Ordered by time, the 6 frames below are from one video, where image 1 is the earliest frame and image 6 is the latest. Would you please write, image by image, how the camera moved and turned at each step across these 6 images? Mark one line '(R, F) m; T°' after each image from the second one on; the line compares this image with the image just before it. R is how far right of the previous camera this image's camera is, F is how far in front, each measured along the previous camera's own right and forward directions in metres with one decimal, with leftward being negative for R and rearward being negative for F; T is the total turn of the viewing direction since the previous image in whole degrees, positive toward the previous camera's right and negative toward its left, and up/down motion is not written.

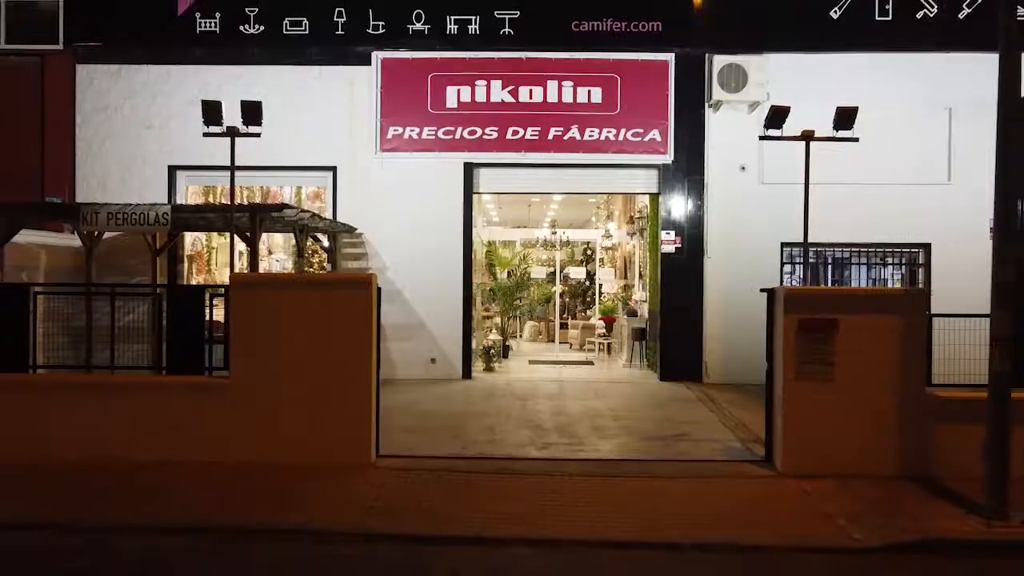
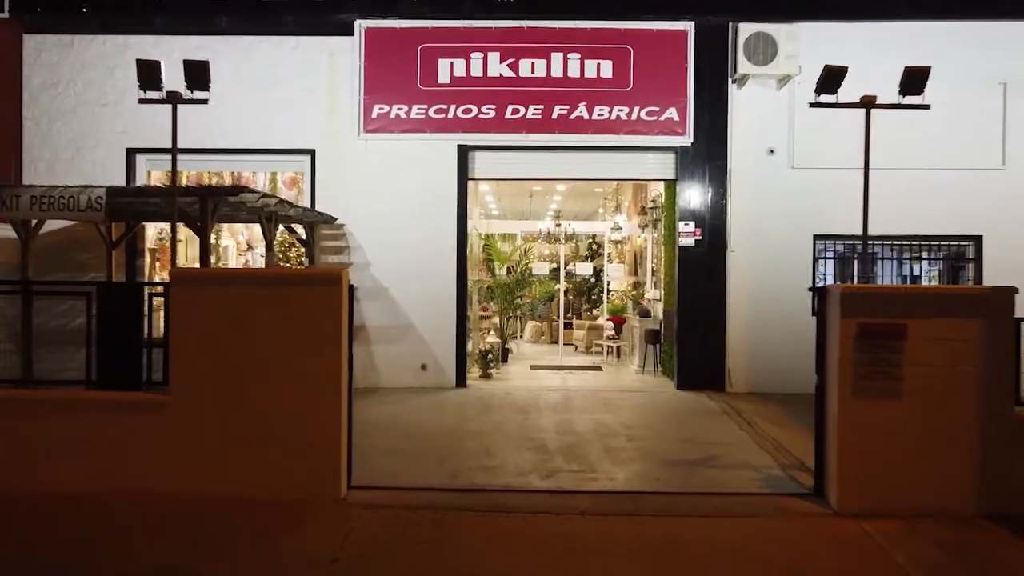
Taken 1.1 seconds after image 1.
(0.0, +1.1) m; 0°
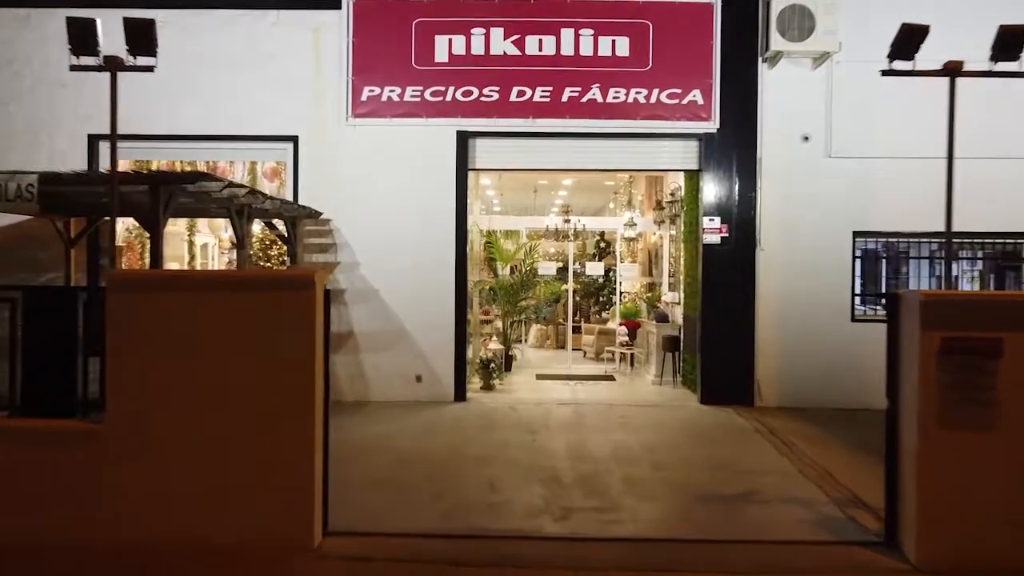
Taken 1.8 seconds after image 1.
(0.0, +0.9) m; 0°
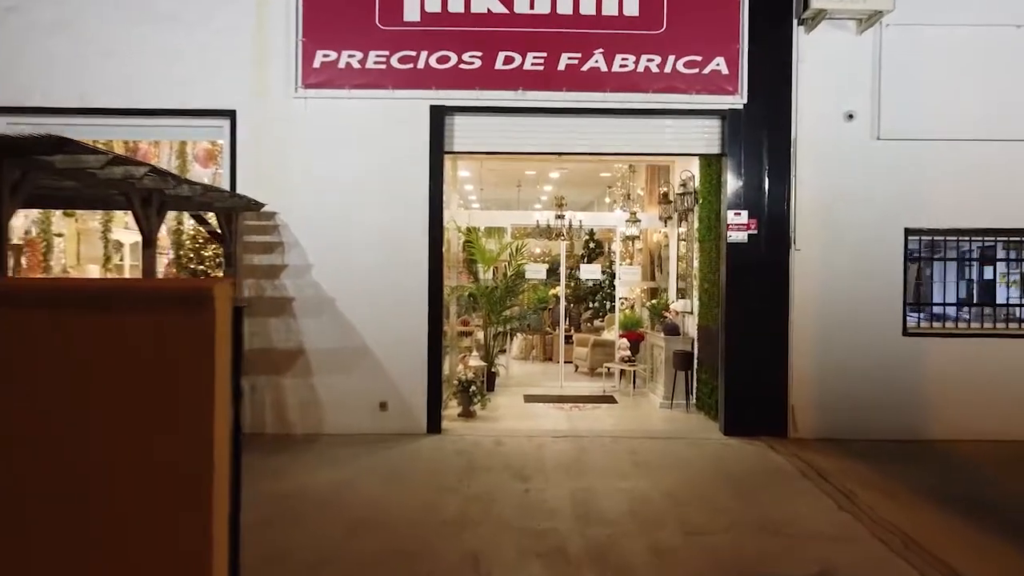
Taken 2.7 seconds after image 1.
(-0.1, +1.4) m; +2°
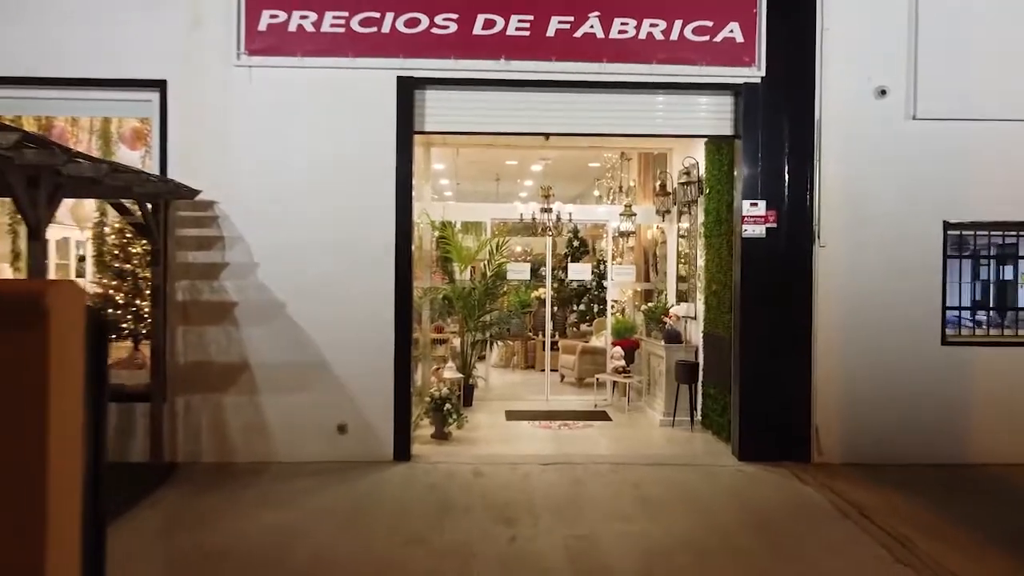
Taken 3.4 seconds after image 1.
(0.0, +0.9) m; +2°
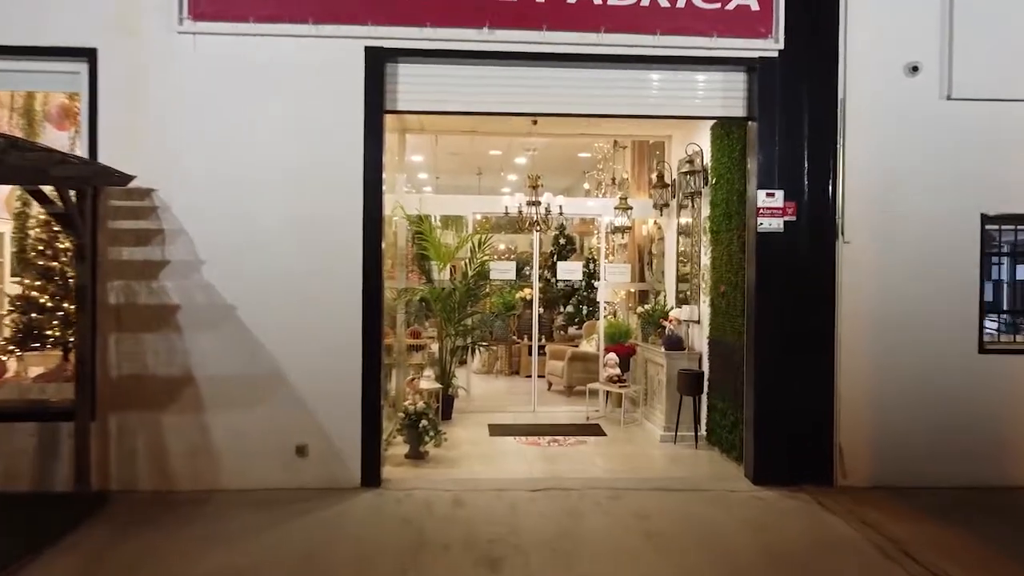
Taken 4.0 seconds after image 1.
(0.0, +0.7) m; +1°
